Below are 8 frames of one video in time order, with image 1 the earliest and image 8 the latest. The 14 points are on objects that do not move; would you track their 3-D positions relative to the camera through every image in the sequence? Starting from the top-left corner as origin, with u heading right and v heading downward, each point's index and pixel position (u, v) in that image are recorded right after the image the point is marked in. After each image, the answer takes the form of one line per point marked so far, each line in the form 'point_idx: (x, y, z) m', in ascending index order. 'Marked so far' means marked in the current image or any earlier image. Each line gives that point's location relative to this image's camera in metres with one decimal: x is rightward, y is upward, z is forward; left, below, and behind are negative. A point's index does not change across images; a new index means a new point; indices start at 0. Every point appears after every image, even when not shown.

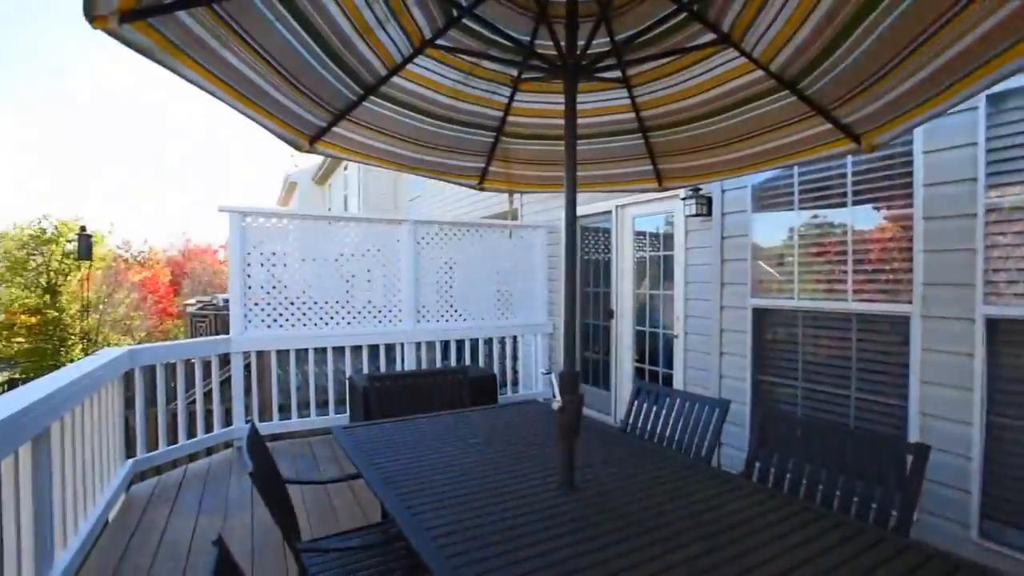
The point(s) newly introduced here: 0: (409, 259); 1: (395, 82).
0: (-1.0, +0.3, +5.4) m
1: (-0.5, +0.9, +2.2) m
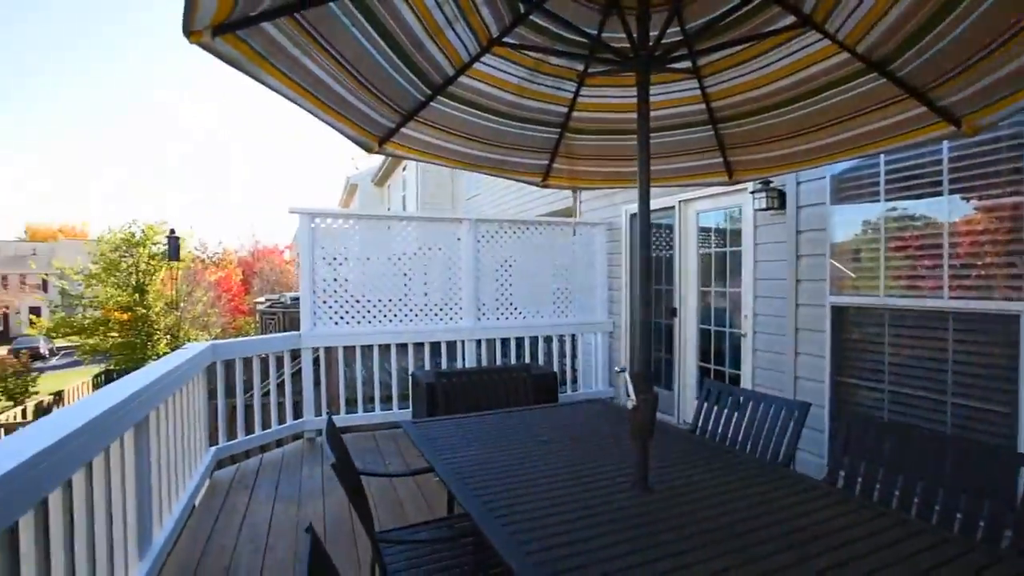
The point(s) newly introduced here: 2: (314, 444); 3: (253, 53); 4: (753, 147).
0: (-0.4, +0.3, +5.4) m
1: (-0.2, +0.9, +2.3) m
2: (-1.8, -1.4, +4.7) m
3: (-0.8, +0.7, +1.6) m
4: (+1.3, +0.7, +2.7) m
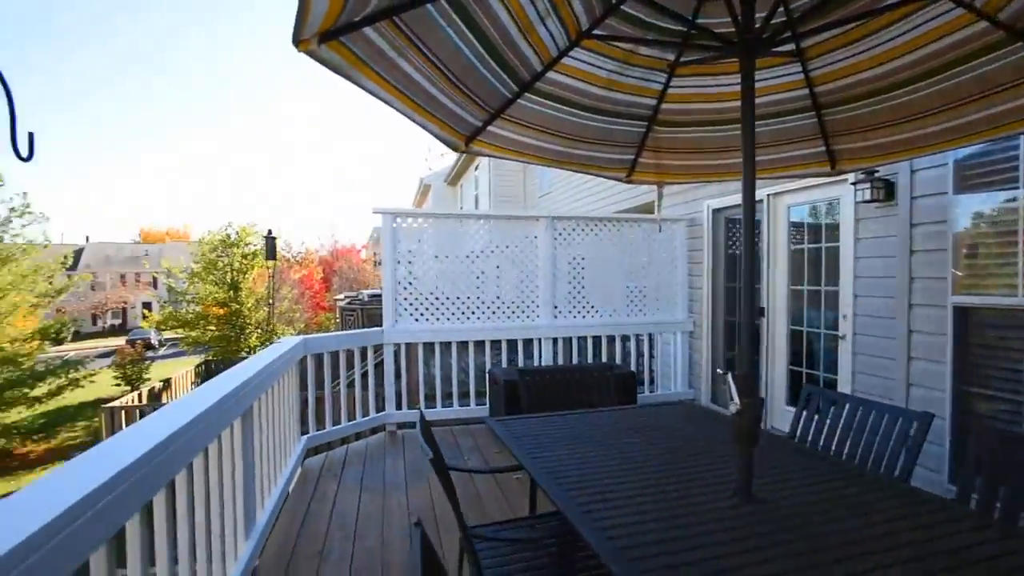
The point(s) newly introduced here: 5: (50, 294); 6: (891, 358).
0: (+0.4, +0.3, +5.4) m
1: (+0.2, +0.9, +2.2) m
2: (-1.1, -1.4, +4.8) m
3: (-0.5, +0.7, +1.6) m
4: (+1.7, +0.7, +2.5) m
5: (-13.9, -0.2, +15.8) m
6: (+2.6, -0.5, +3.6) m
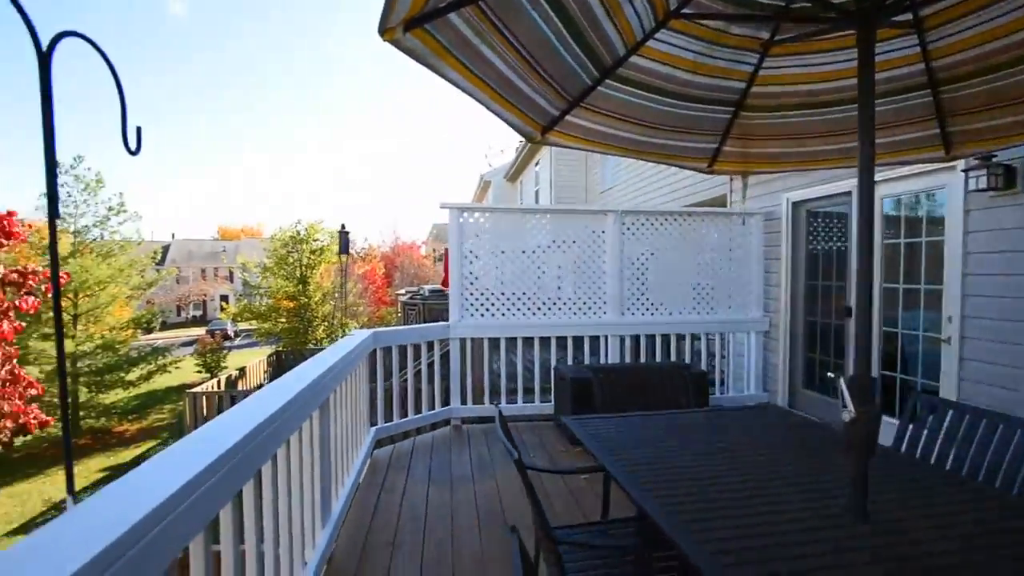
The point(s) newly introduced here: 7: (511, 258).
0: (+1.0, +0.4, +5.3) m
1: (+0.5, +0.9, +2.1) m
2: (-0.5, -1.3, +4.8) m
3: (-0.2, +0.7, +1.6) m
4: (+2.0, +0.8, +2.2) m
5: (-12.1, 0.0, +17.1) m
6: (+3.0, -0.5, +3.2) m
7: (0.0, +0.3, +5.1) m
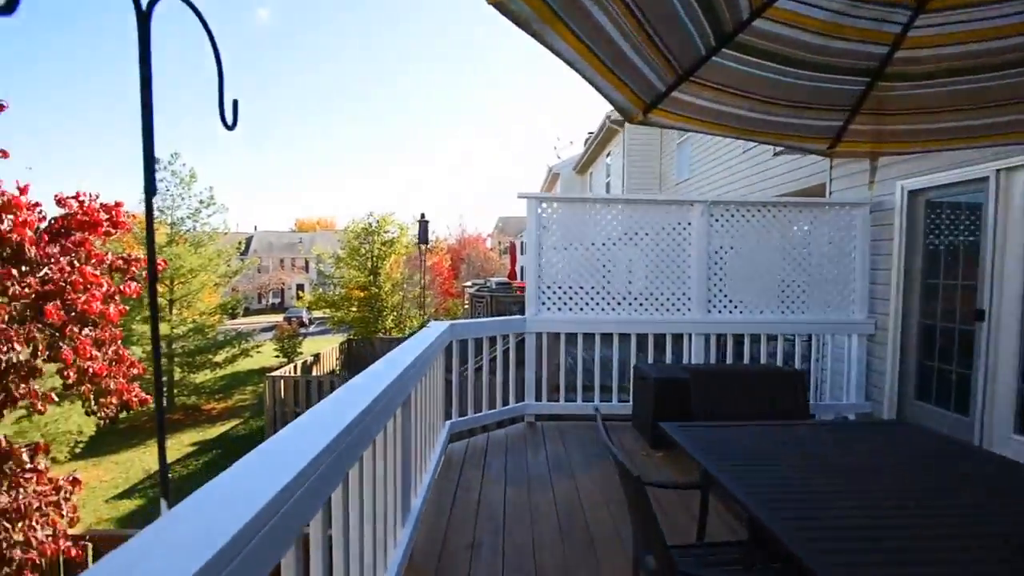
0: (+1.8, +0.4, +4.9) m
1: (+0.9, +0.9, +1.9) m
2: (+0.2, -1.3, +4.7) m
3: (+0.1, +0.8, +1.4) m
4: (+2.4, +0.7, +1.8) m
5: (-9.9, +0.4, +18.2) m
6: (+3.5, -0.5, +2.7) m
7: (+0.7, +0.3, +4.9) m
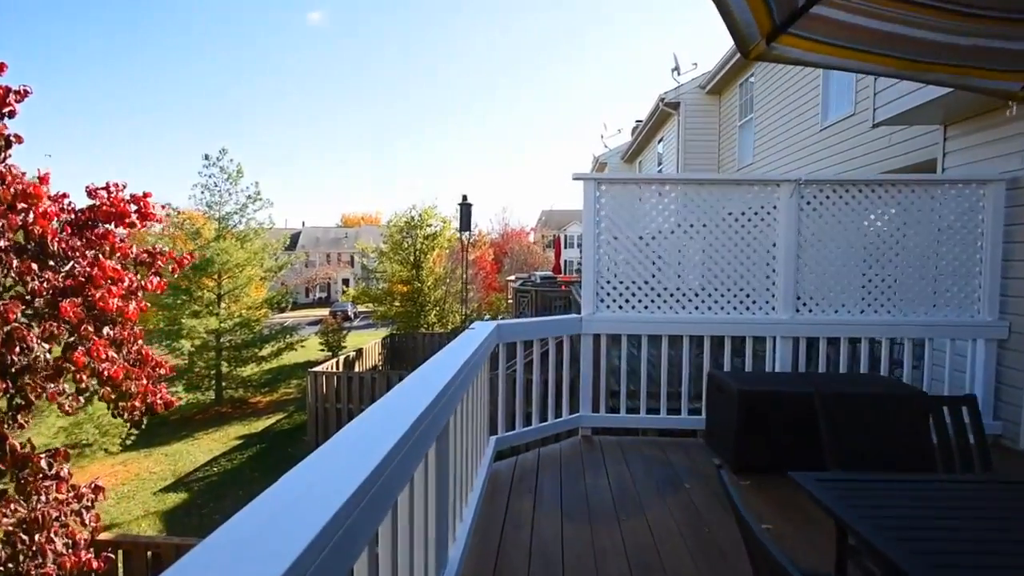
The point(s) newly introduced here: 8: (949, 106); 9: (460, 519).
0: (+2.2, +0.5, +4.2) m
1: (+1.1, +0.9, +1.2) m
2: (+0.6, -1.2, +4.1) m
3: (+0.3, +0.8, +0.8) m
4: (+2.6, +0.7, +1.0) m
5: (-8.3, +0.6, +18.4) m
6: (+3.8, -0.5, +1.8) m
7: (+1.2, +0.4, +4.3) m
8: (+3.7, +1.5, +4.5) m
9: (-0.2, -1.1, +2.5) m
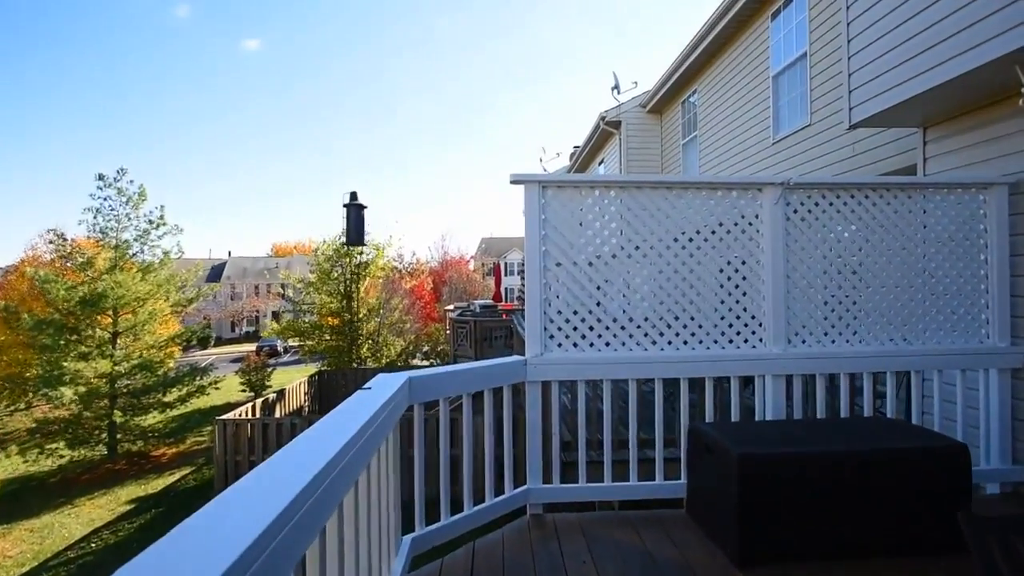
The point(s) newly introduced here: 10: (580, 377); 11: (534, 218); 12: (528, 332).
0: (+1.7, +0.3, +3.4) m
1: (+0.9, +0.9, +0.4) m
2: (+0.2, -1.4, +3.1) m
3: (+0.1, +0.7, -0.1) m
4: (+2.4, +0.8, +0.4) m
5: (-10.3, -0.5, +16.4) m
6: (+3.5, -0.5, +1.2) m
7: (+0.7, +0.2, +3.4) m
8: (+3.2, +1.4, +4.0) m
9: (-0.5, -1.2, +1.4) m
10: (+0.4, -0.6, +3.4) m
11: (+0.1, +0.4, +3.3) m
12: (+0.1, -0.3, +3.4) m
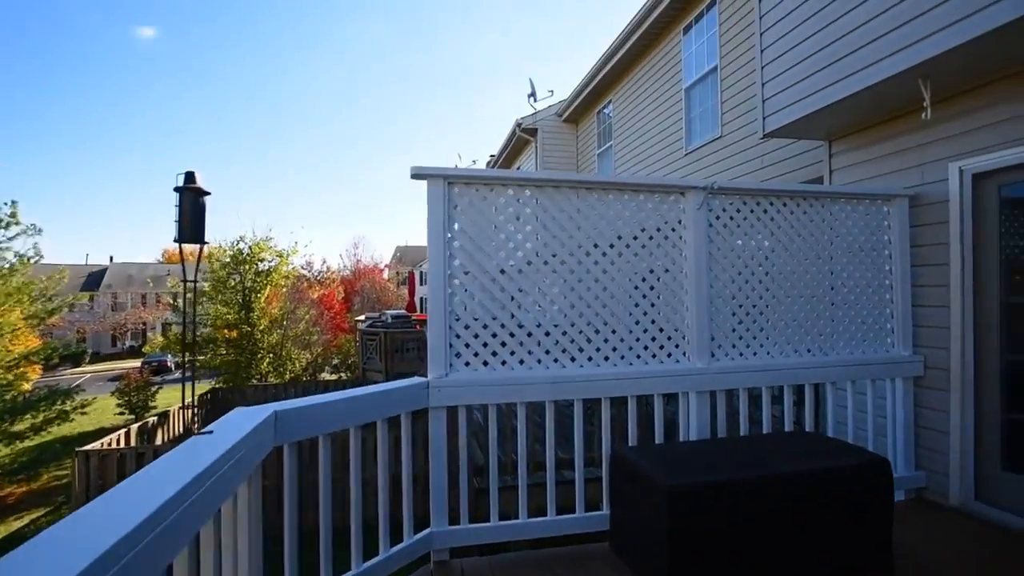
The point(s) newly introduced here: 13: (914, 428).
0: (+1.1, +0.2, +3.2) m
1: (+0.8, +0.9, +0.1) m
2: (-0.3, -1.5, +2.7) m
3: (+0.1, +0.8, -0.5) m
4: (+2.3, +0.7, +0.3) m
5: (-12.8, -0.8, +14.1) m
6: (+3.3, -0.5, +1.3) m
7: (+0.1, +0.1, +3.1) m
8: (+2.5, +1.3, +4.0) m
9: (-0.7, -1.2, +0.9) m
10: (-0.1, -0.6, +3.0) m
11: (-0.4, +0.4, +2.9) m
12: (-0.5, -0.3, +2.9) m
13: (+2.8, -1.0, +3.6) m
